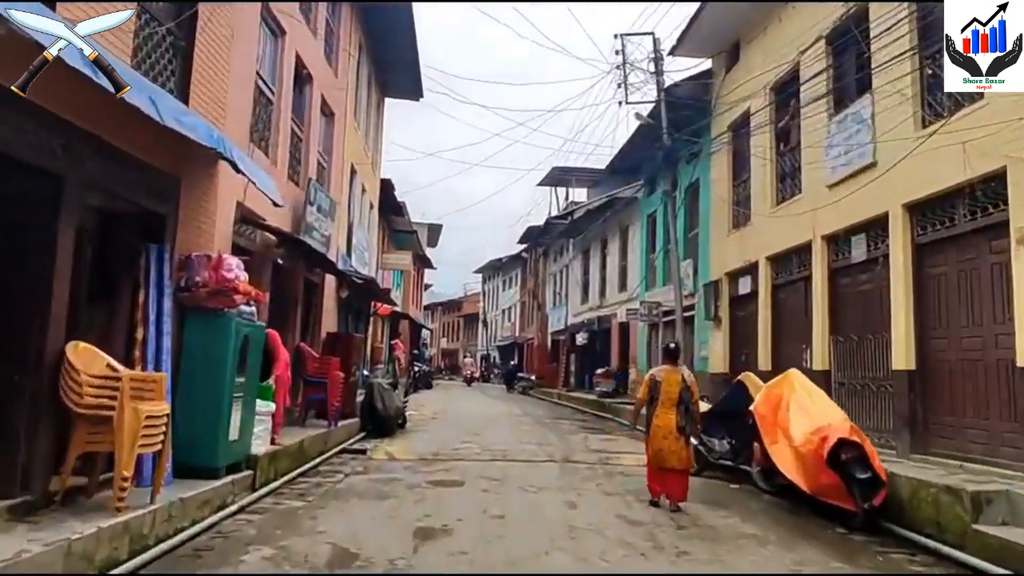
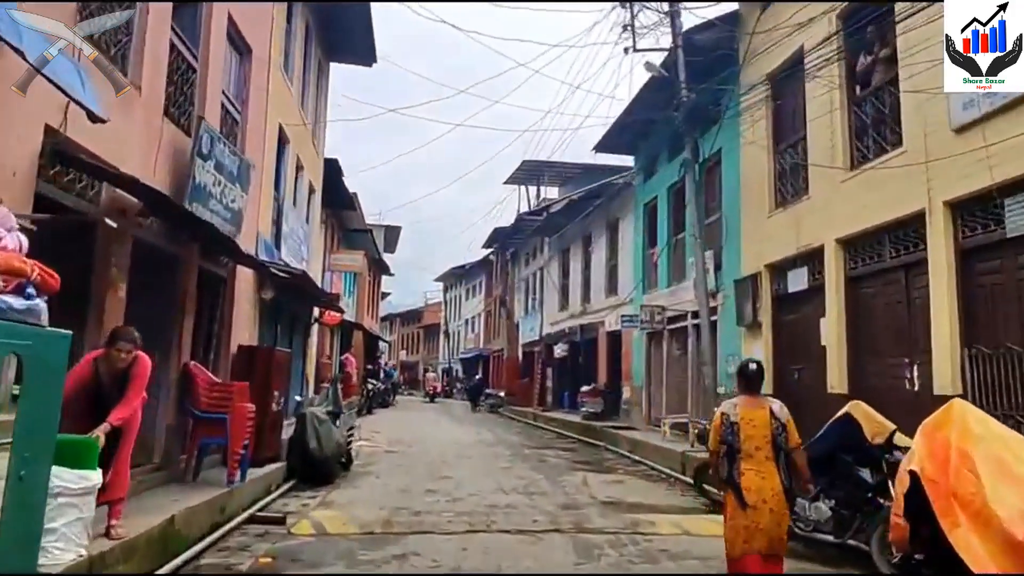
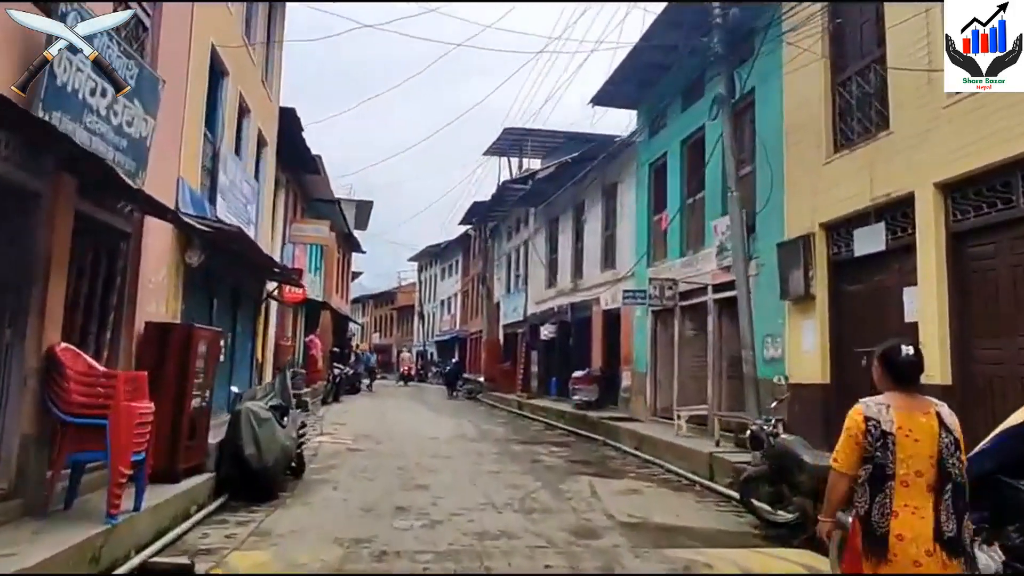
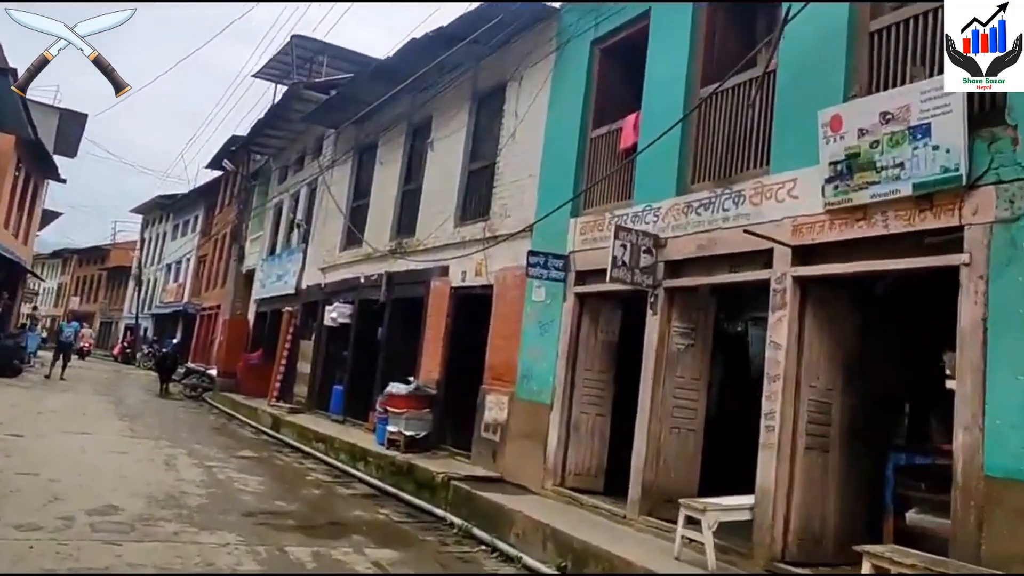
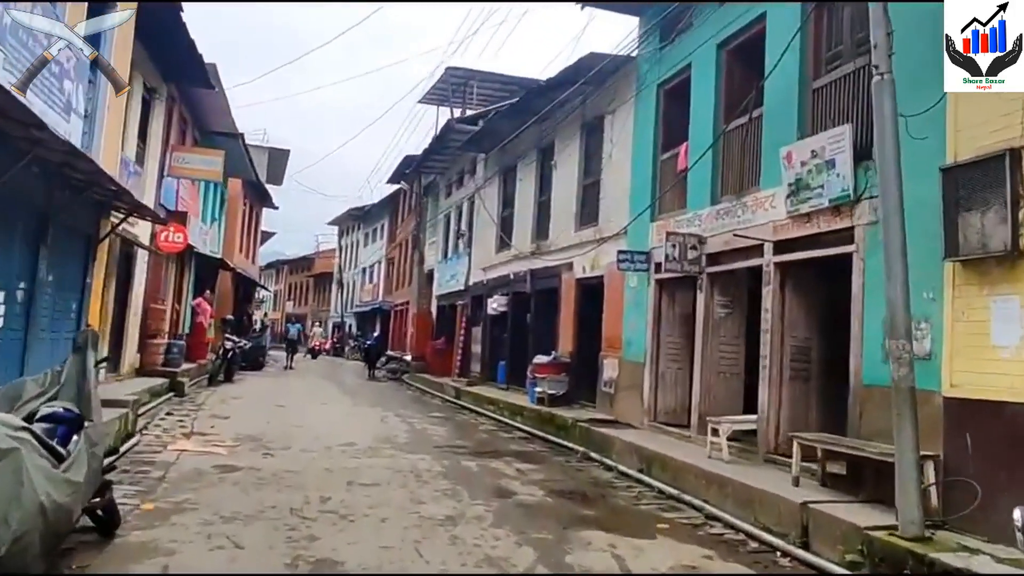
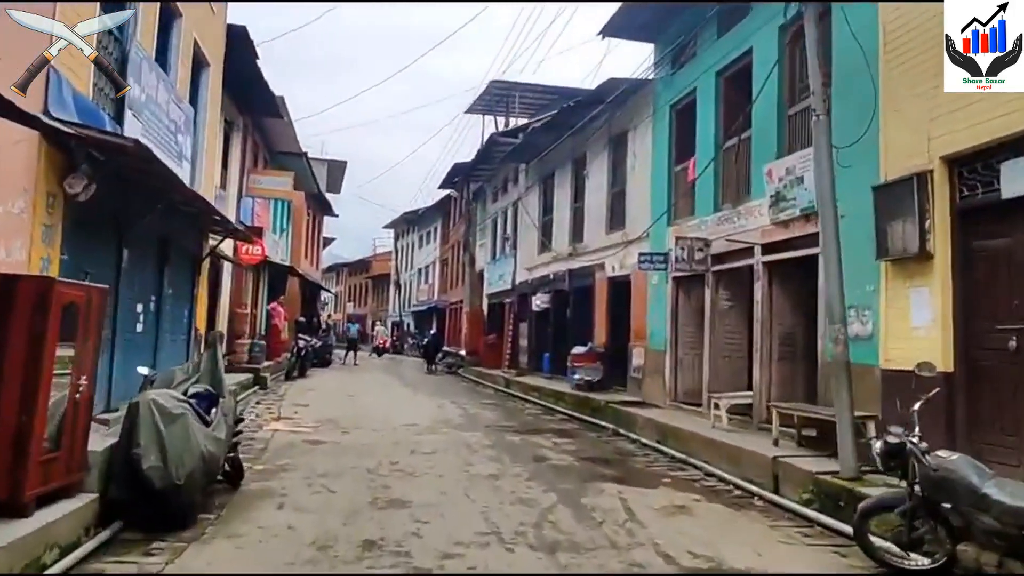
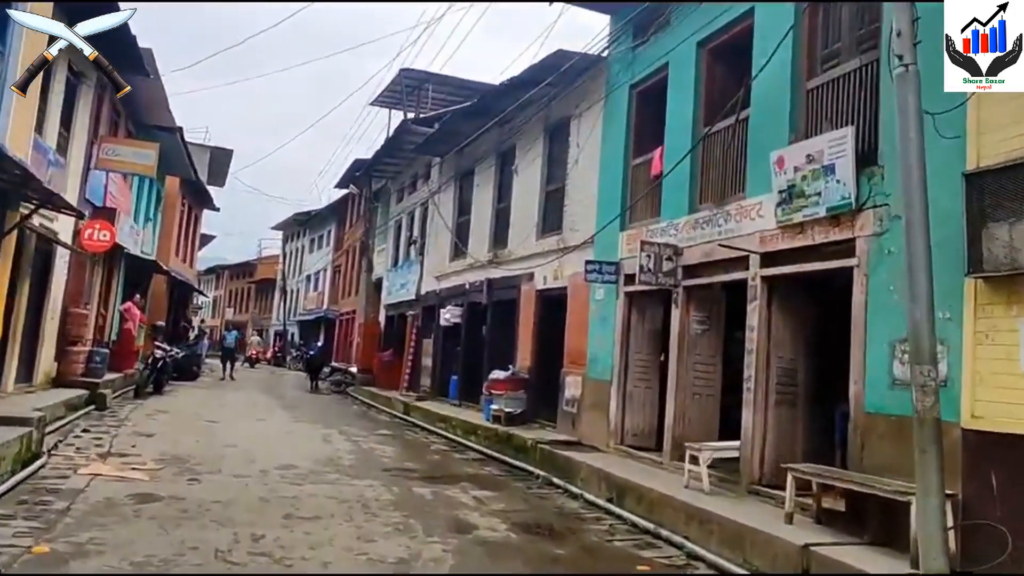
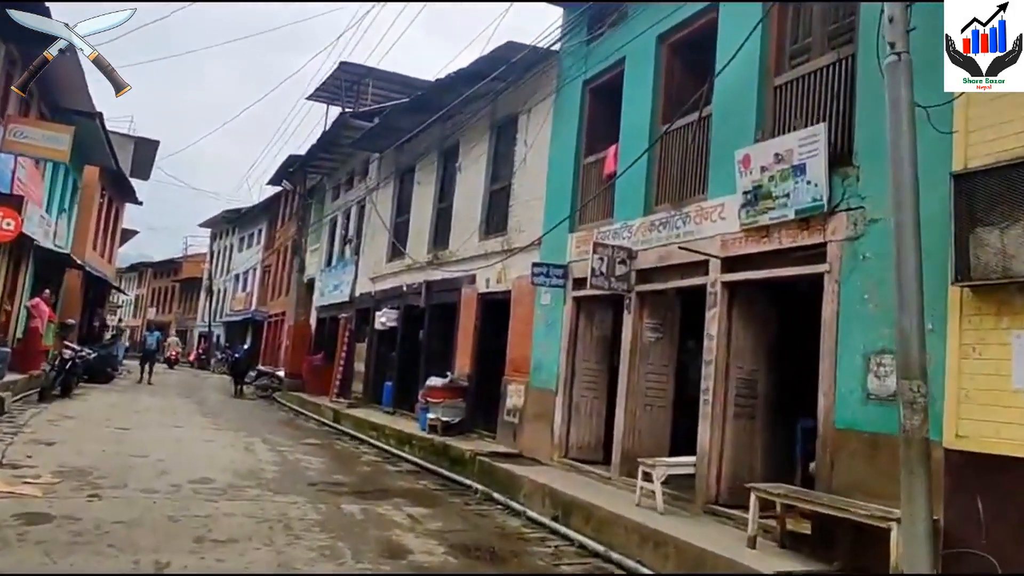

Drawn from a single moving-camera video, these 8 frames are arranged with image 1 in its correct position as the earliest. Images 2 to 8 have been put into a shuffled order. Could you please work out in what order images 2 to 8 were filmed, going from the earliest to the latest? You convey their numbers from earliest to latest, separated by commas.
2, 3, 6, 5, 7, 8, 4
